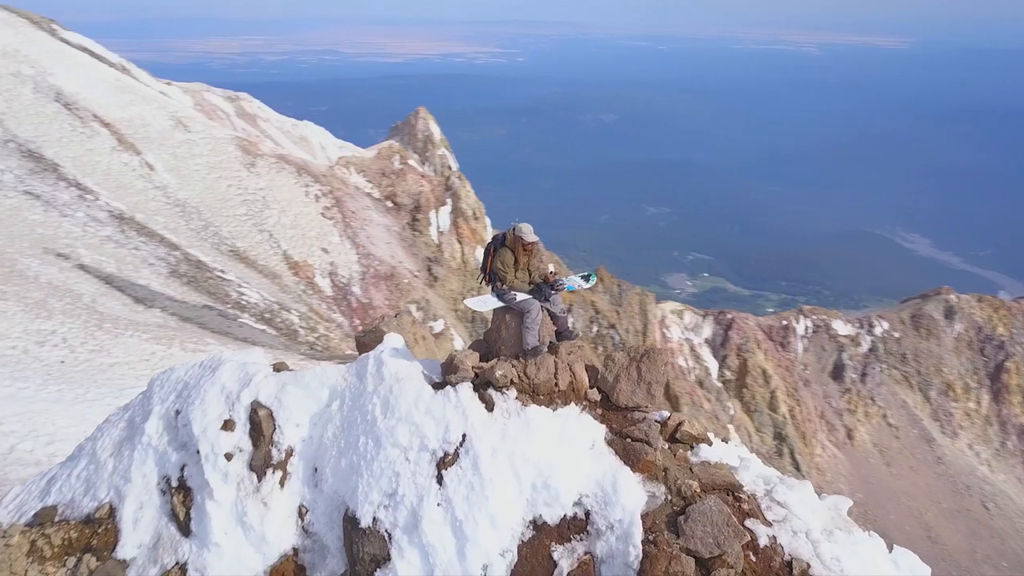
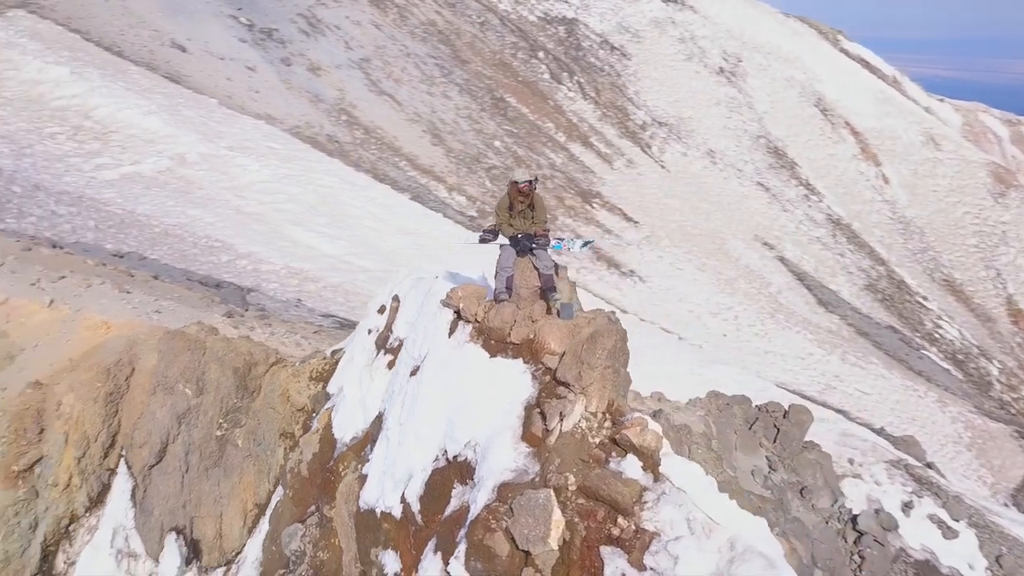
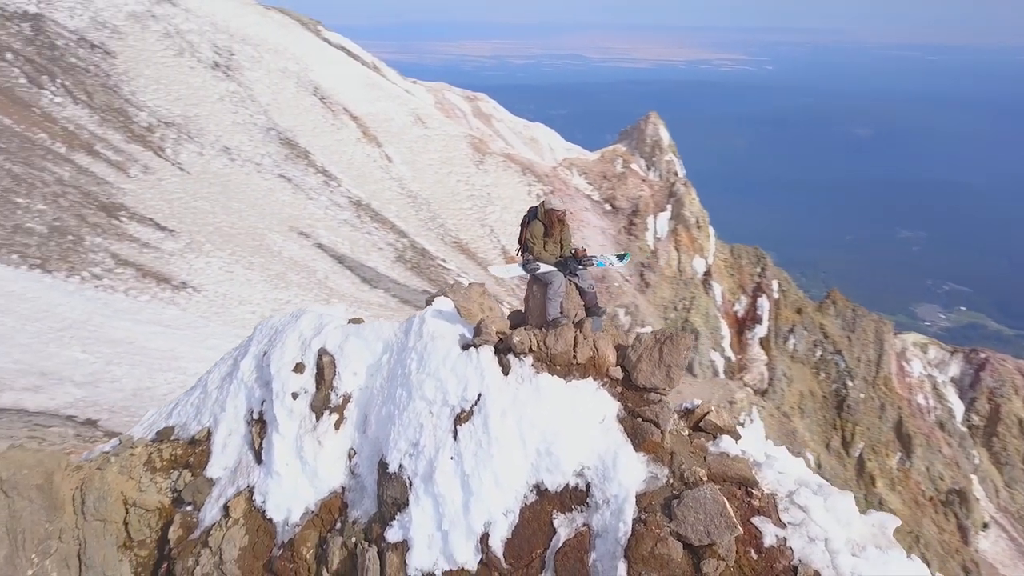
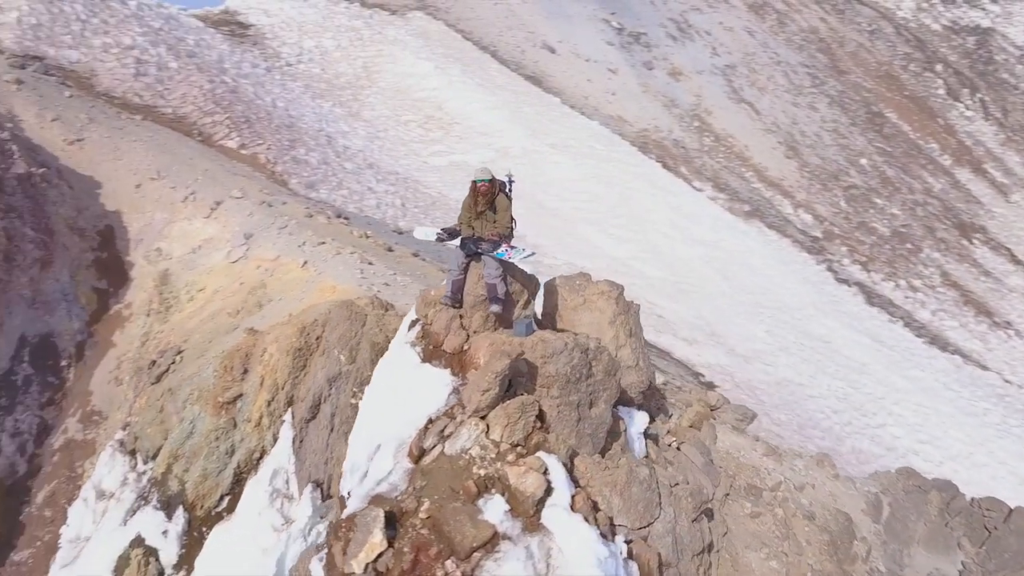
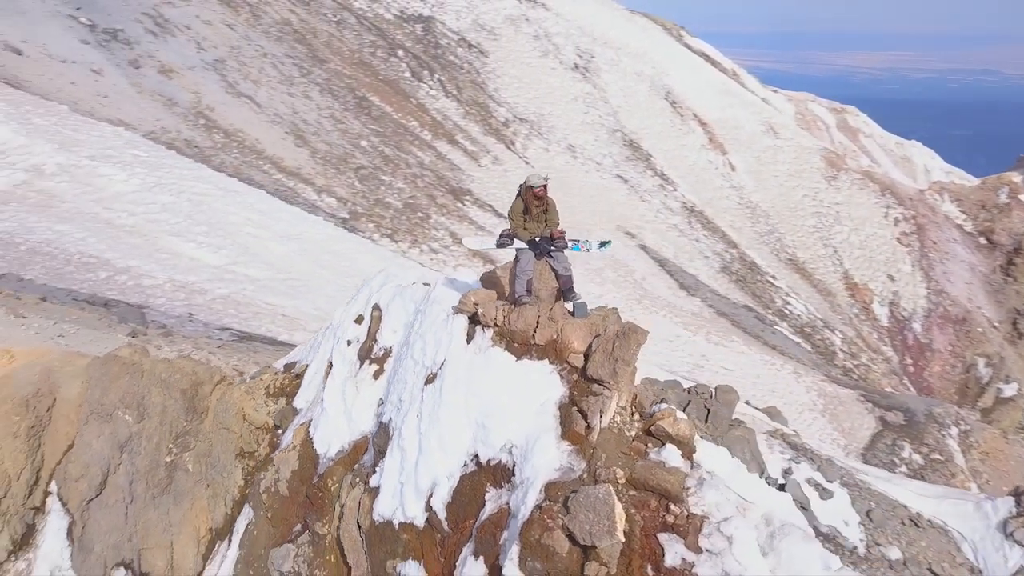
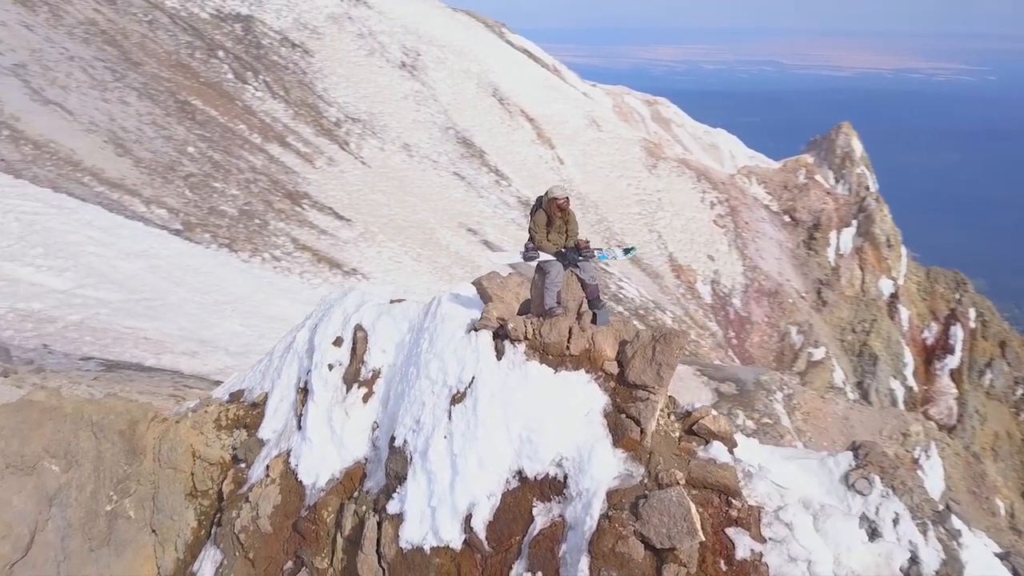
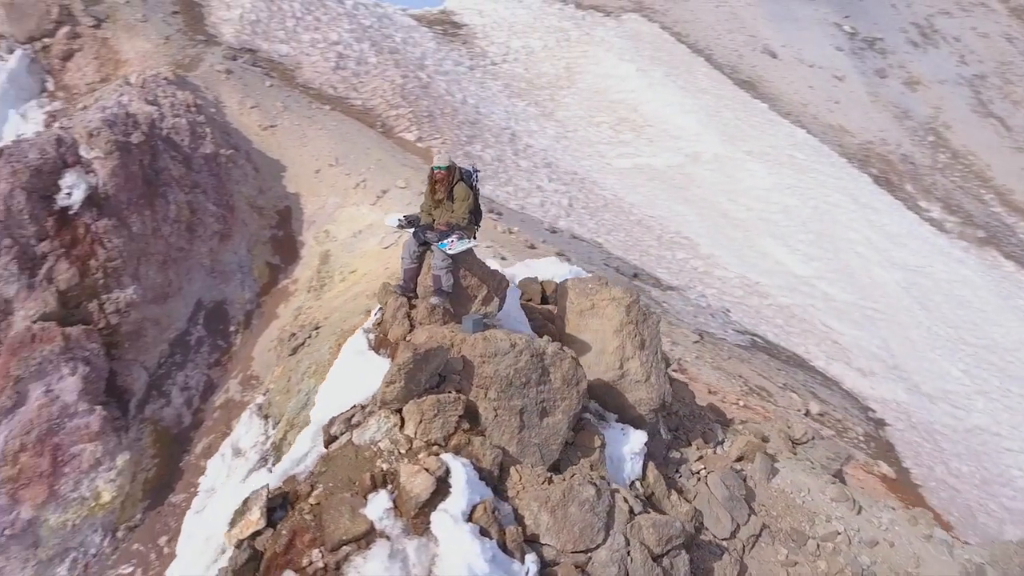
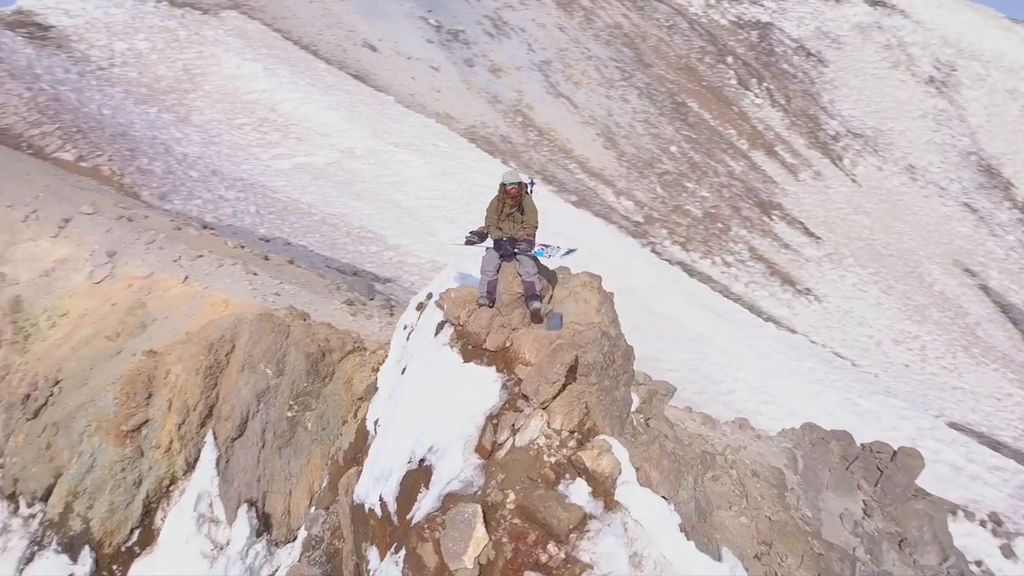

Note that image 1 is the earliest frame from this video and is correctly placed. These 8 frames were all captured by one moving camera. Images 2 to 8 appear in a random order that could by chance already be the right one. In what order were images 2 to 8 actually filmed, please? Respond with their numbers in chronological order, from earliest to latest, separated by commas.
3, 6, 5, 2, 8, 4, 7
